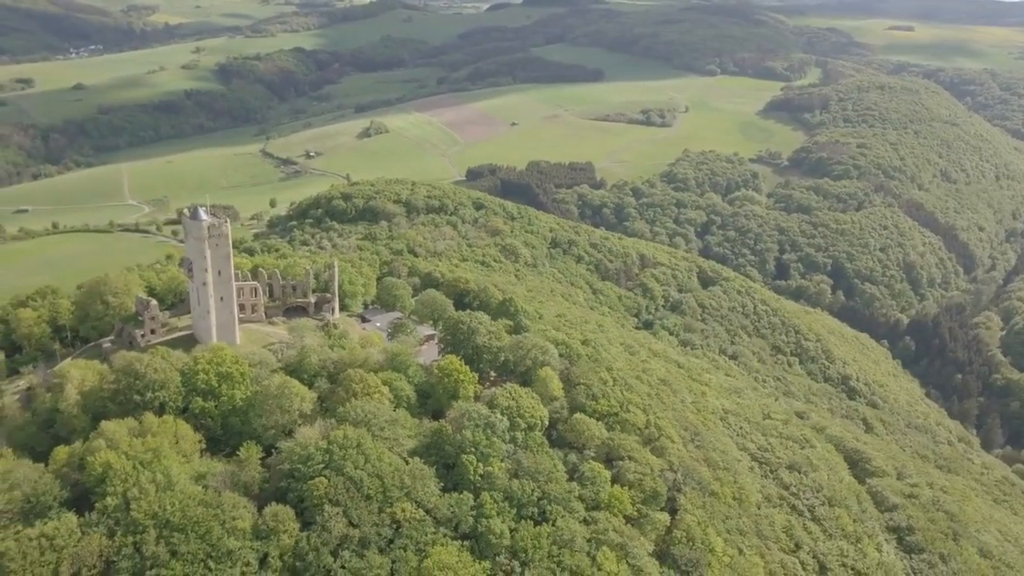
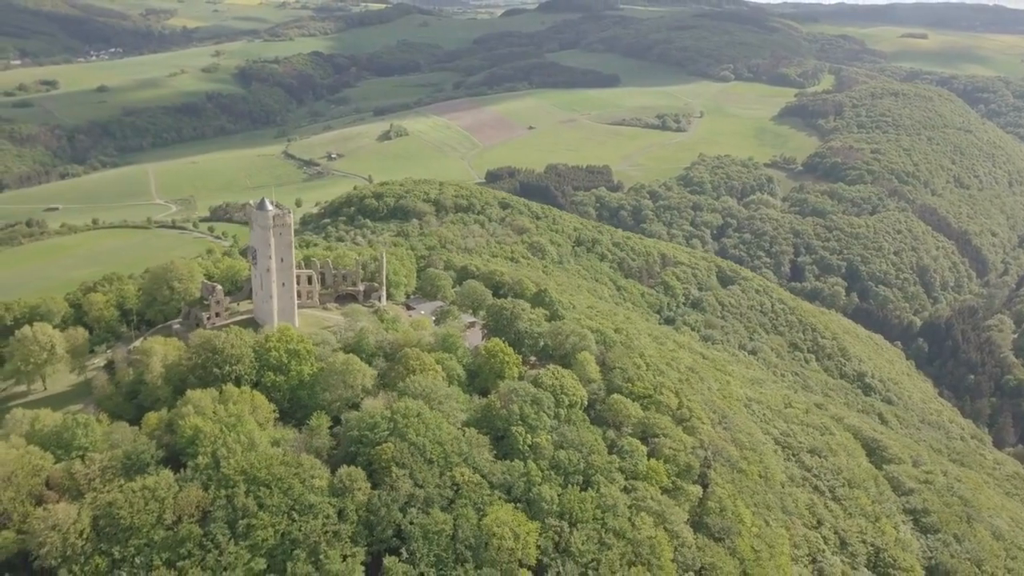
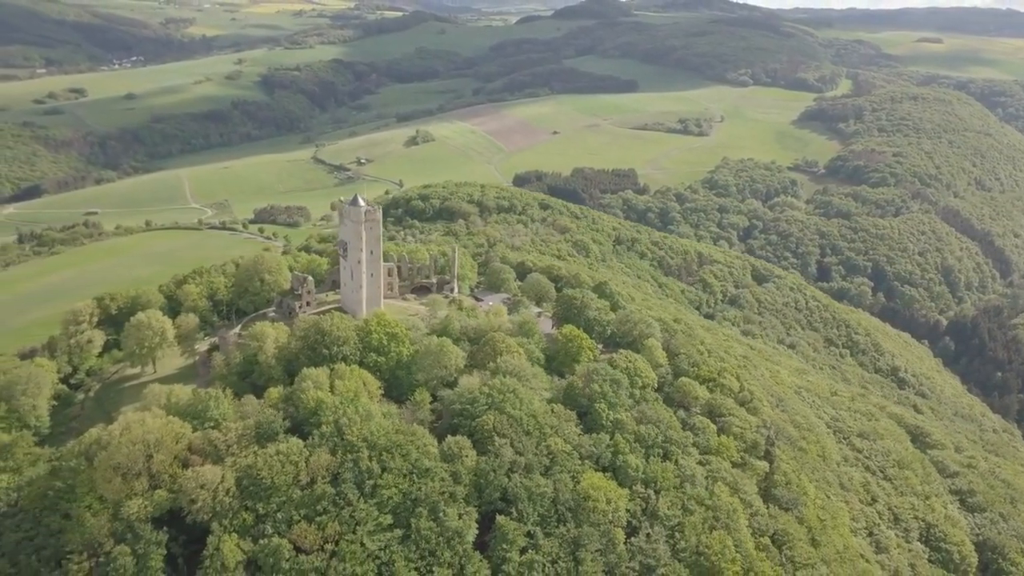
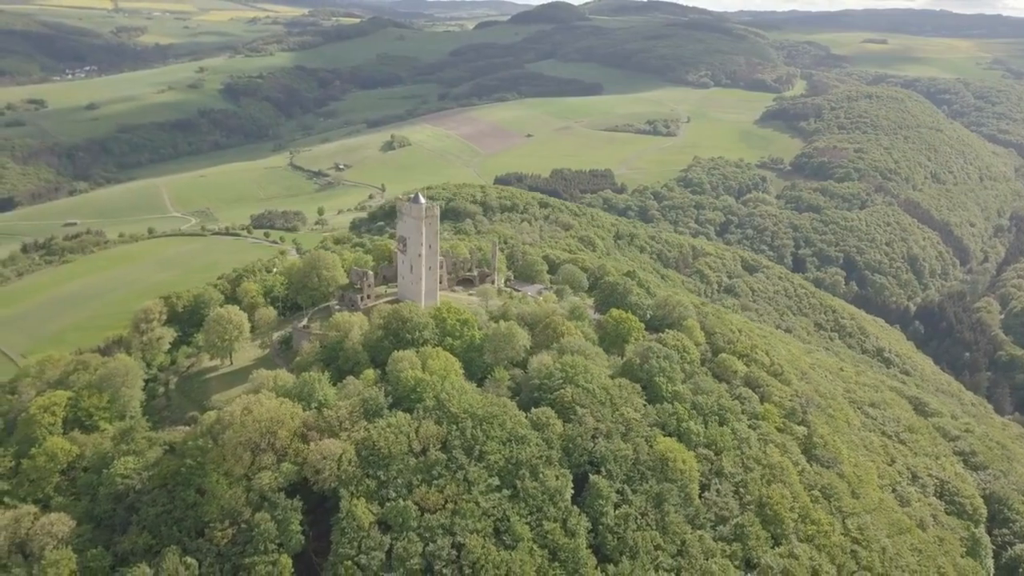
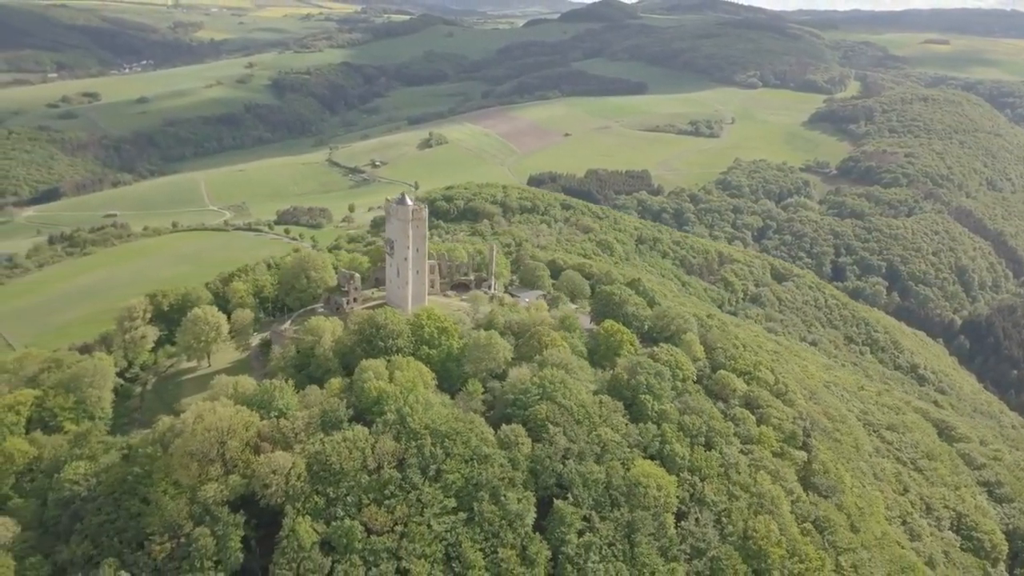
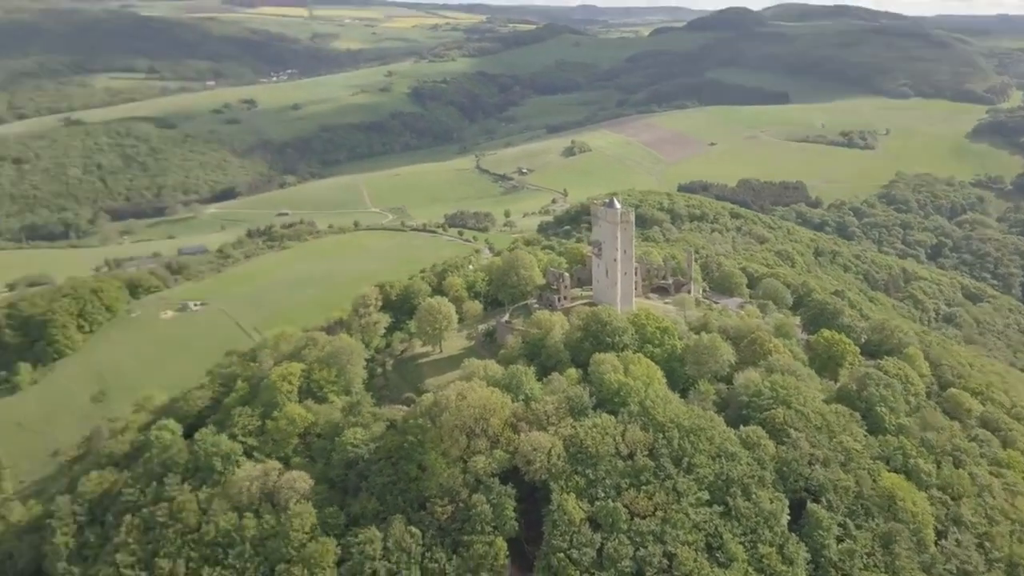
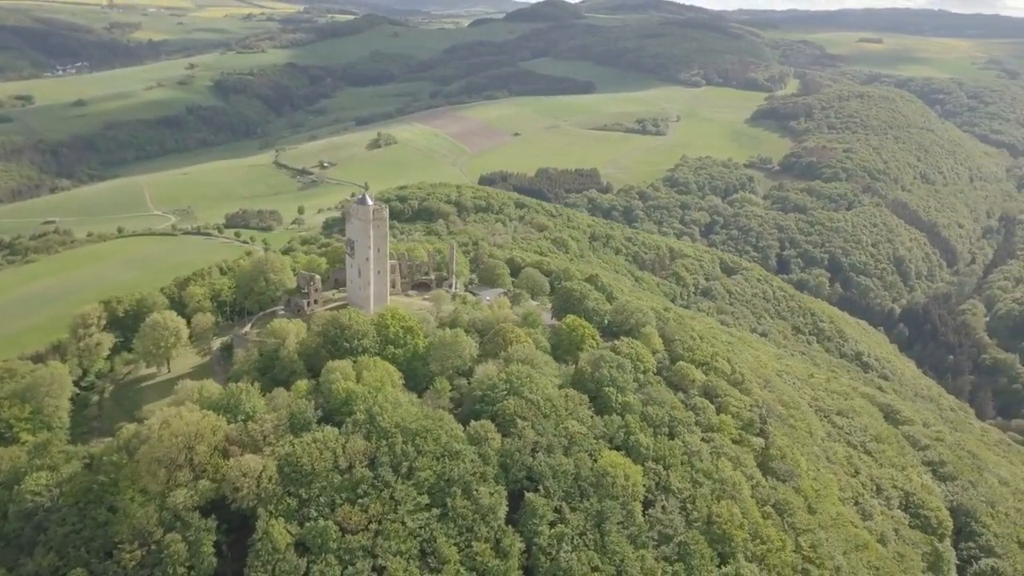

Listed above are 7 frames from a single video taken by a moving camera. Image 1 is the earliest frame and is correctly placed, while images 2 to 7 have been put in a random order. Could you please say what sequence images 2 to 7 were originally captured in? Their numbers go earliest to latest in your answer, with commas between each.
2, 3, 5, 7, 4, 6
